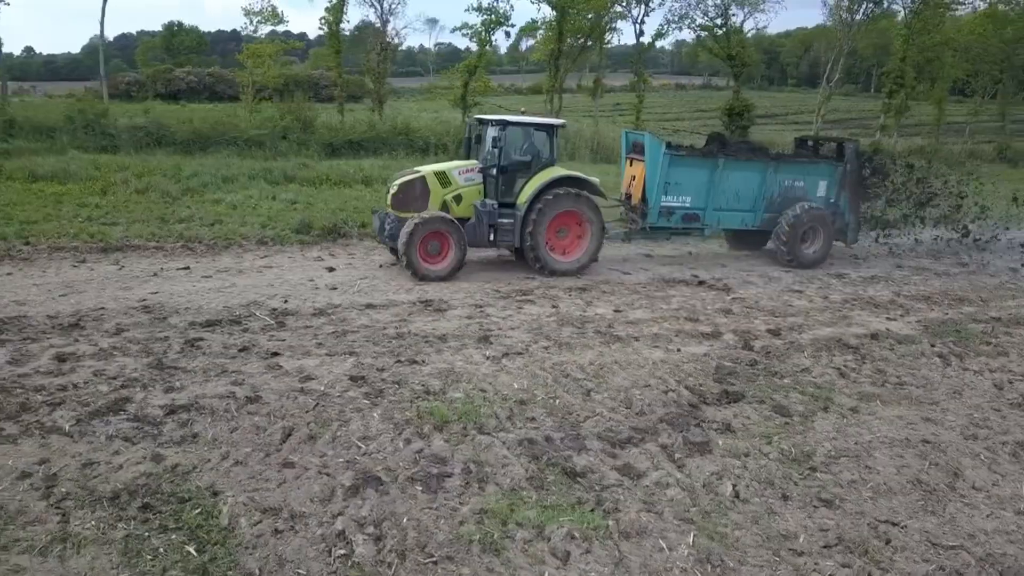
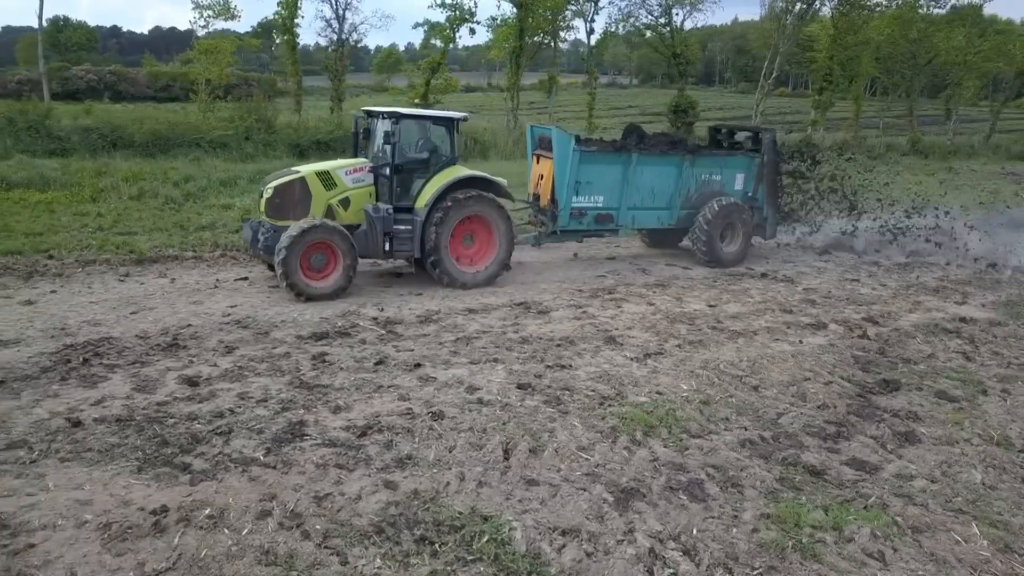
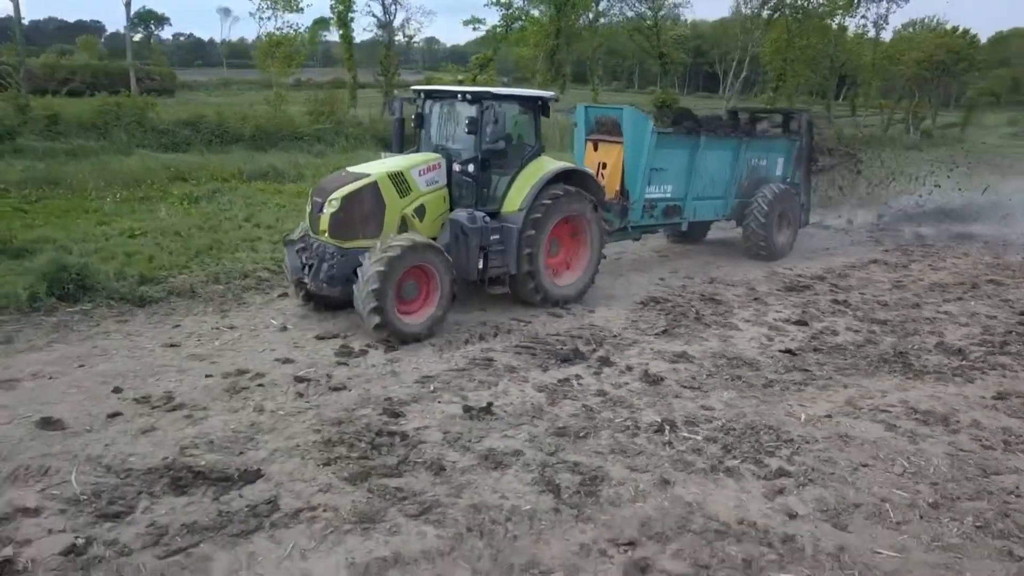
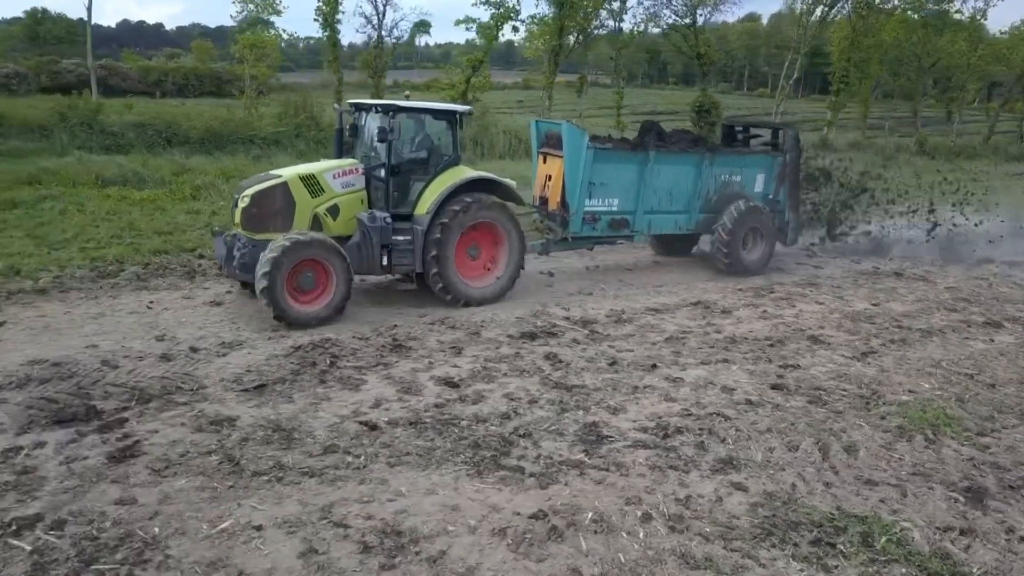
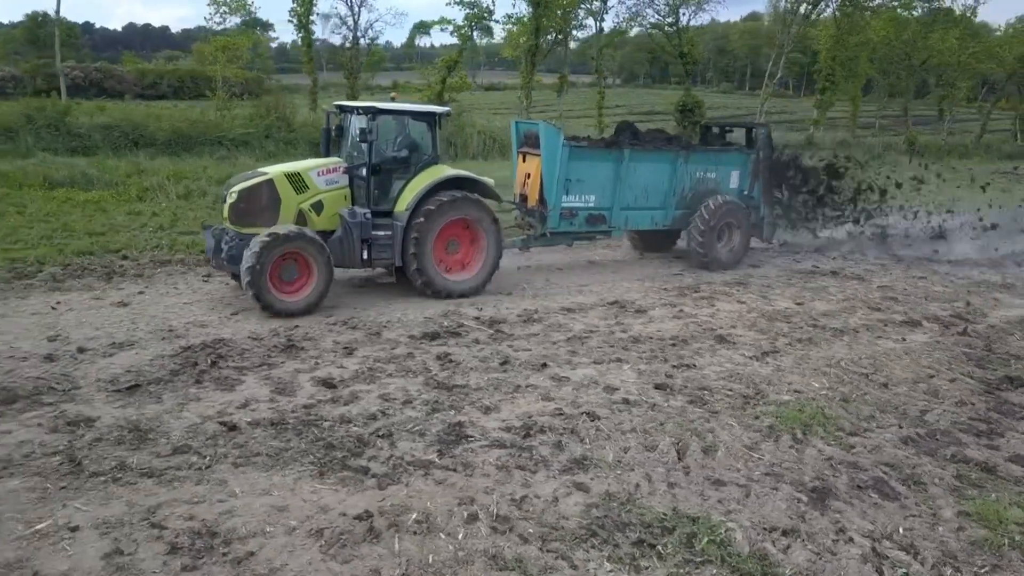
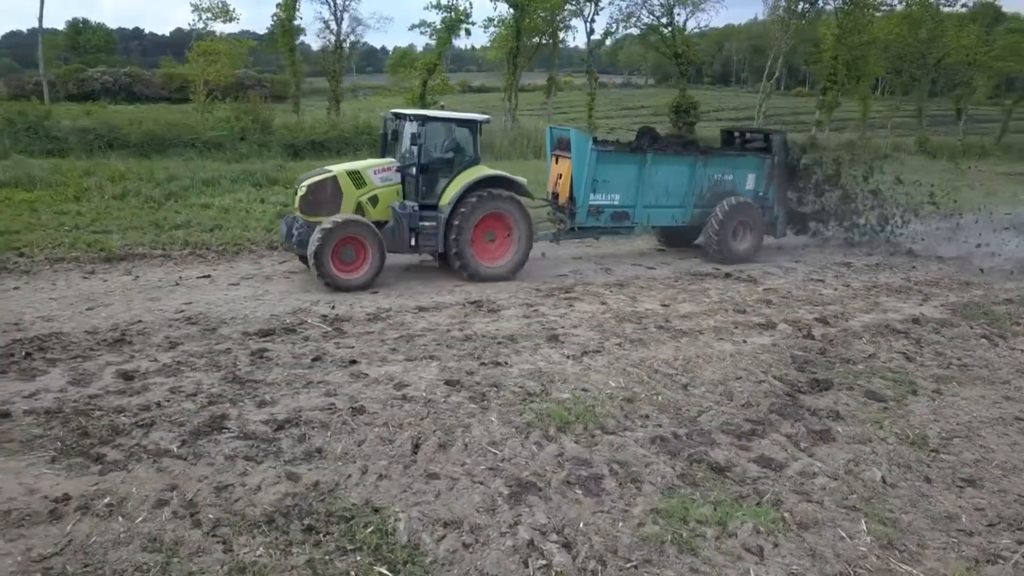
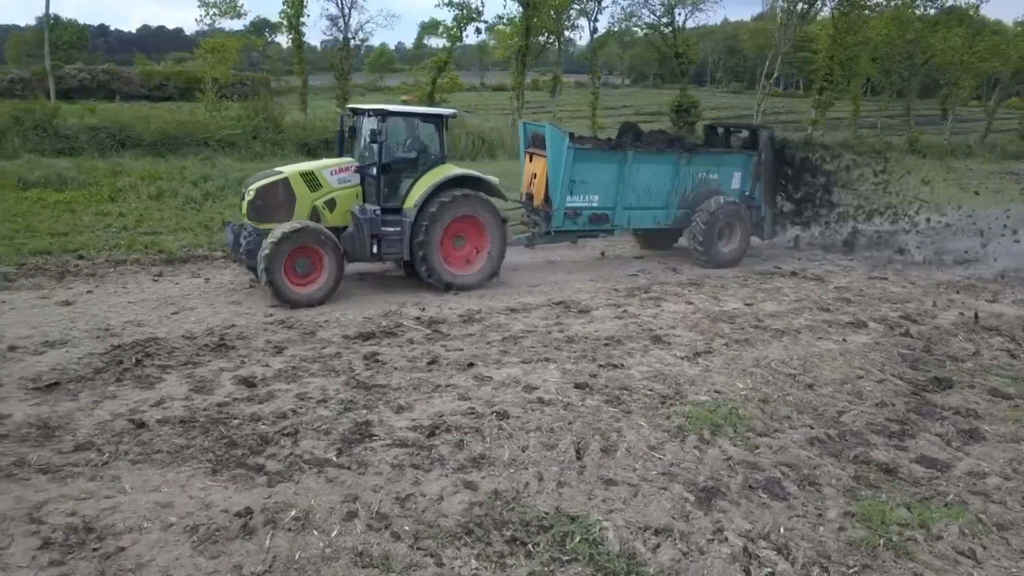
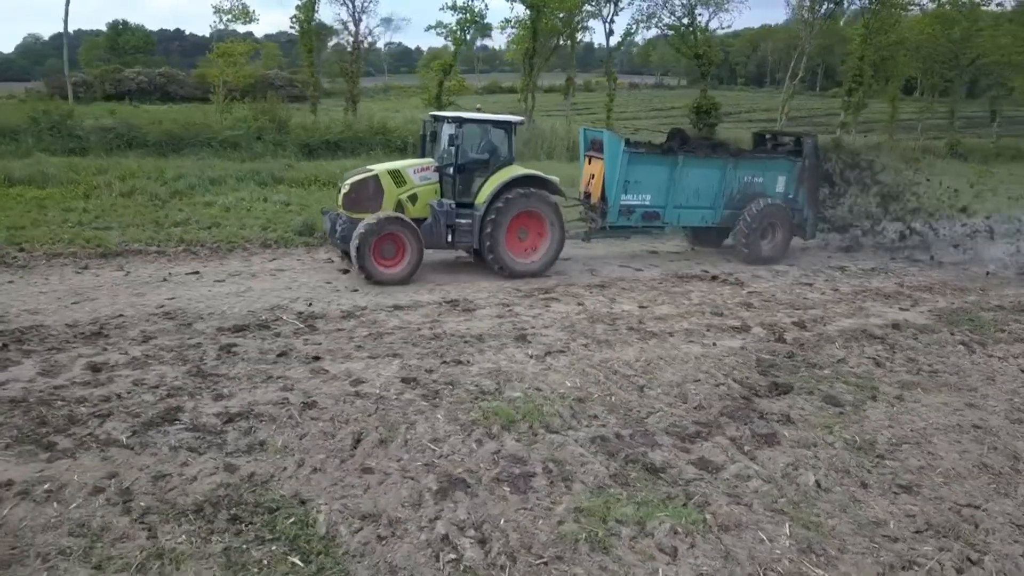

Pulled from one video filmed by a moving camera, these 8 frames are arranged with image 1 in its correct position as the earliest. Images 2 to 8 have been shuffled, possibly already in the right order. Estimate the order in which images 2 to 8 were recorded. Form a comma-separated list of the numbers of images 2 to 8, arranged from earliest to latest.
8, 6, 2, 7, 5, 4, 3
